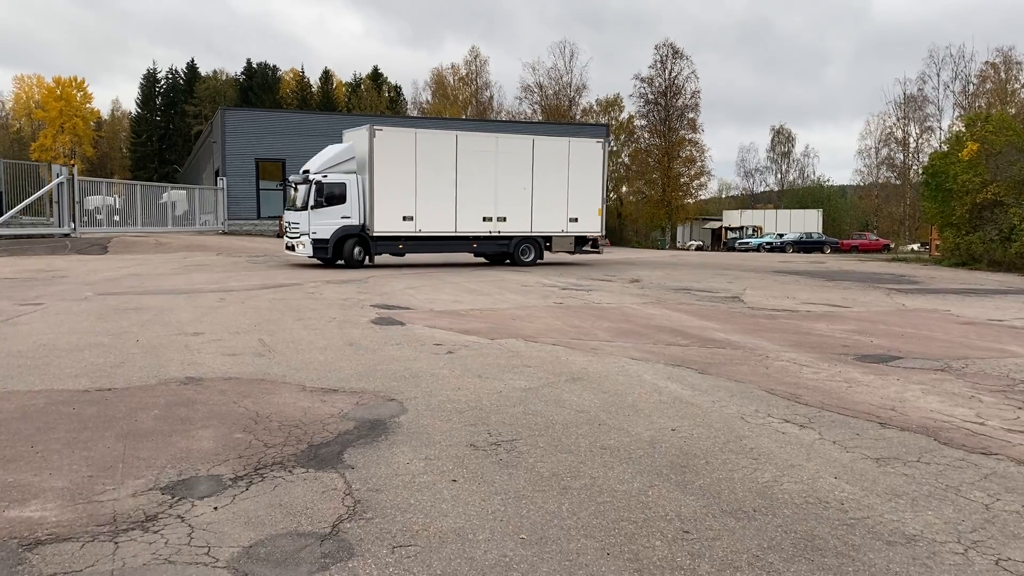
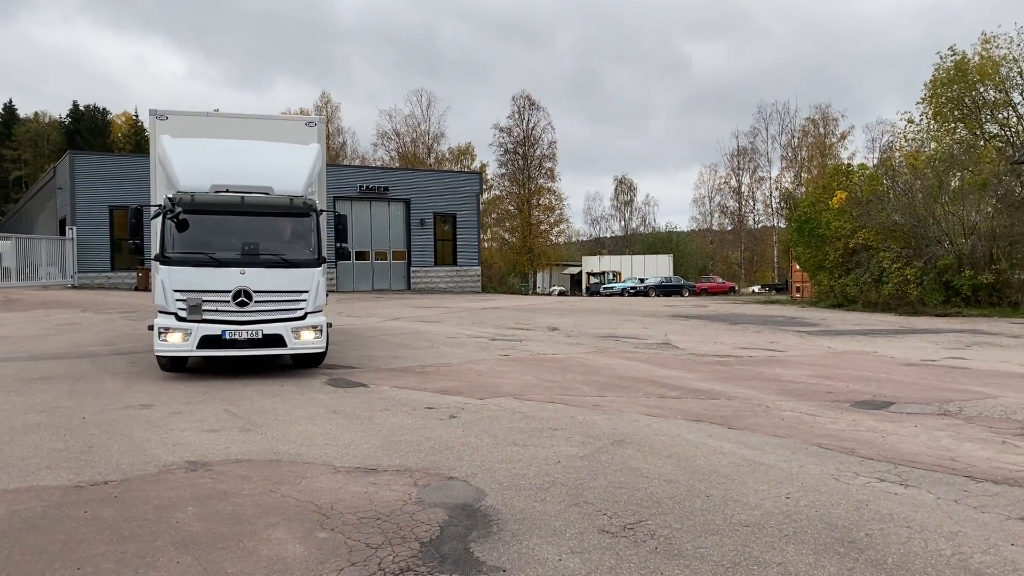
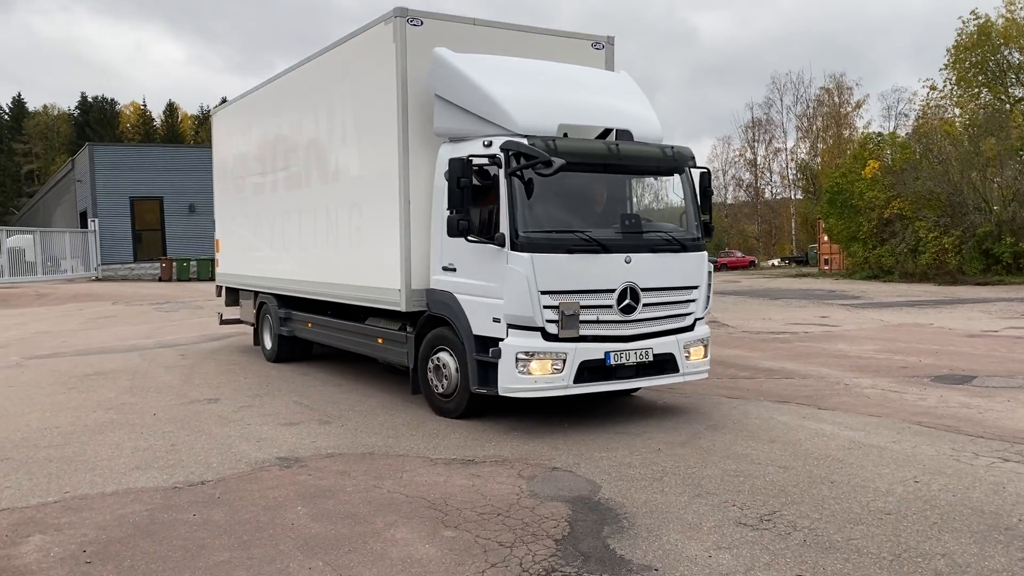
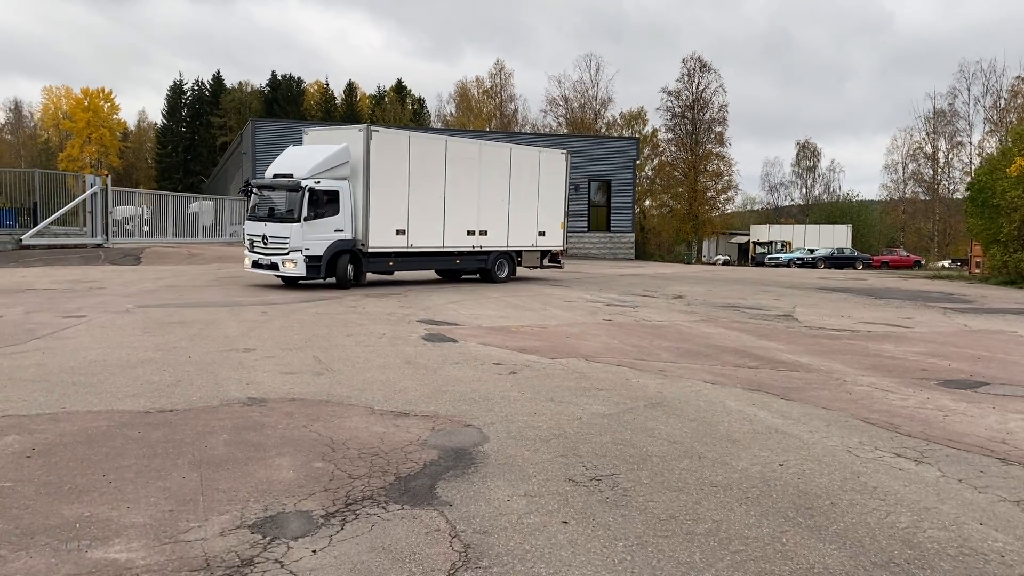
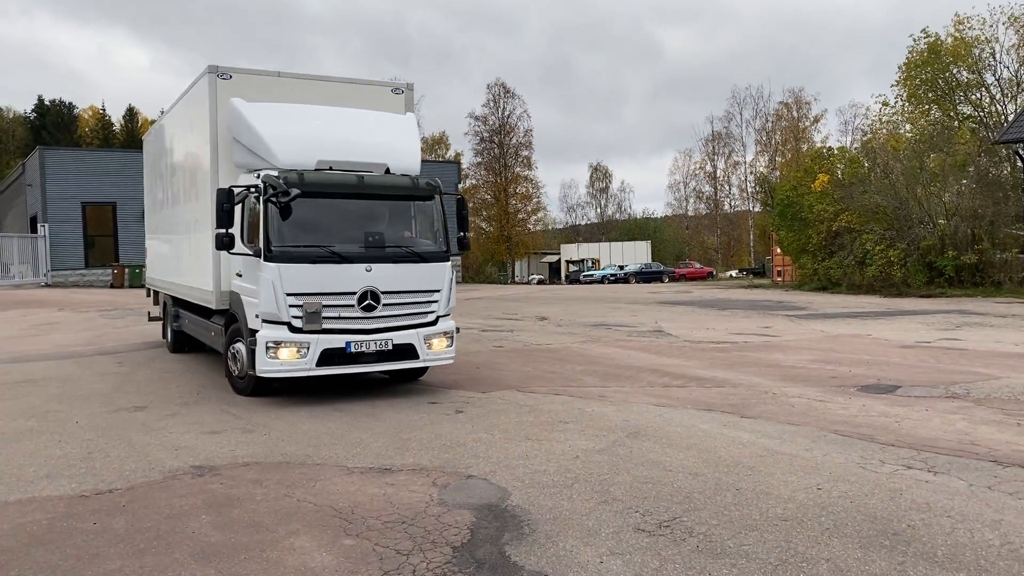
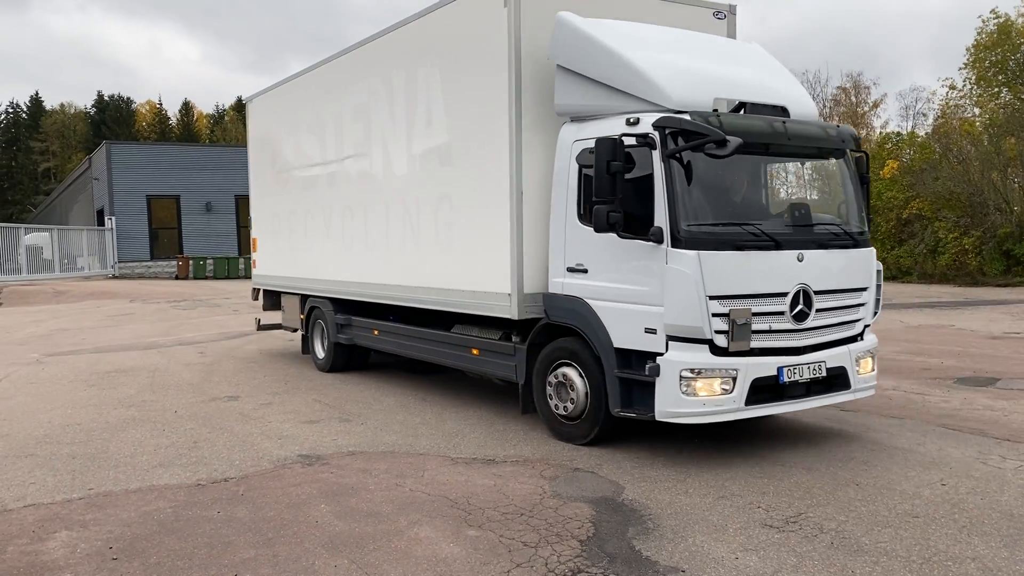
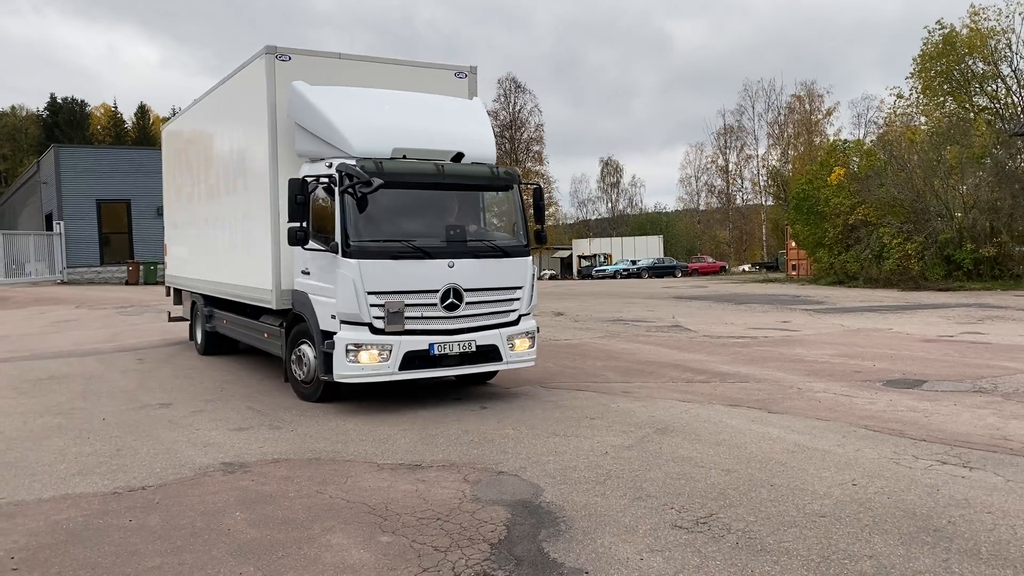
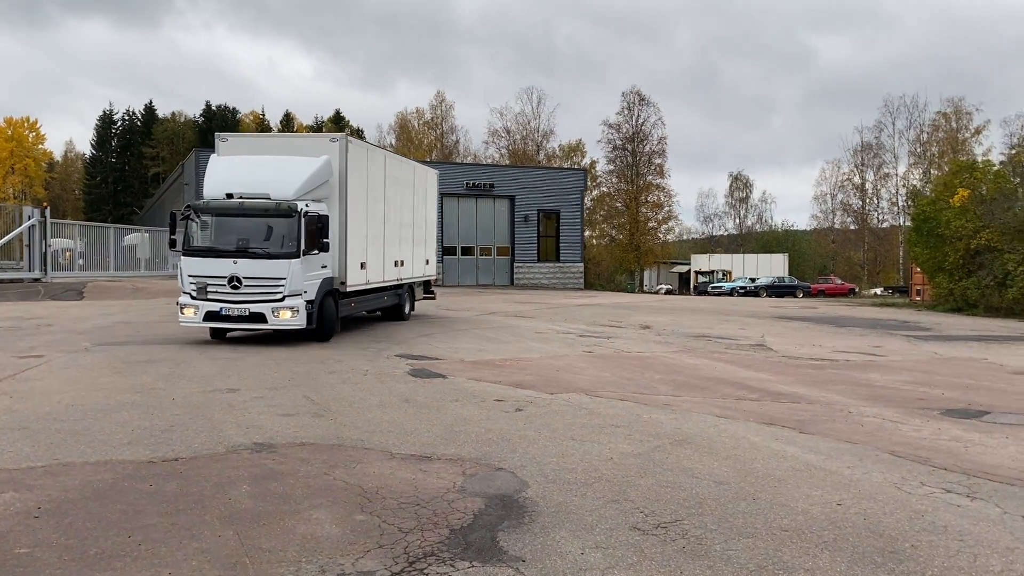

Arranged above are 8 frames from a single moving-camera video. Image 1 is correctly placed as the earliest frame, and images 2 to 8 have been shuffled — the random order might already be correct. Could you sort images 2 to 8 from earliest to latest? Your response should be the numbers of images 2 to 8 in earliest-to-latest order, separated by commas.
4, 8, 2, 5, 7, 3, 6
